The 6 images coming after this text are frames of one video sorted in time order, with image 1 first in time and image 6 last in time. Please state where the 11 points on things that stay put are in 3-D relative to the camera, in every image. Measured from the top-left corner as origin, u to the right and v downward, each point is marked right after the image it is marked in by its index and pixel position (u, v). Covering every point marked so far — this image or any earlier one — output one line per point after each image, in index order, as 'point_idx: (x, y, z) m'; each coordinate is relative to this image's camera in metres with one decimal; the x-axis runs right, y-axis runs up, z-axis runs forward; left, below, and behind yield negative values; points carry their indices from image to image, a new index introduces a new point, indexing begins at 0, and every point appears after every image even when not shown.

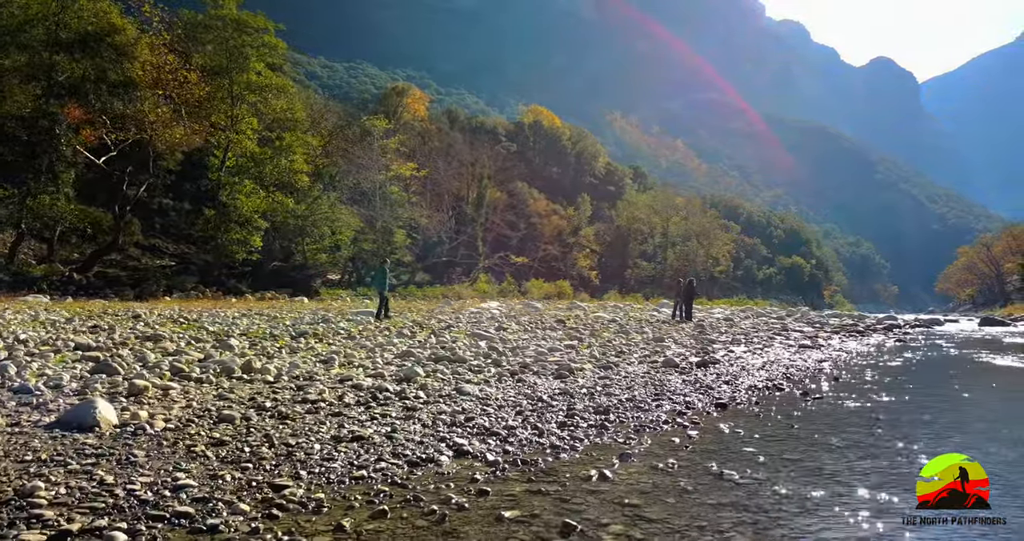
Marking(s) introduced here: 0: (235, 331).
0: (-4.4, -1.0, +9.5) m
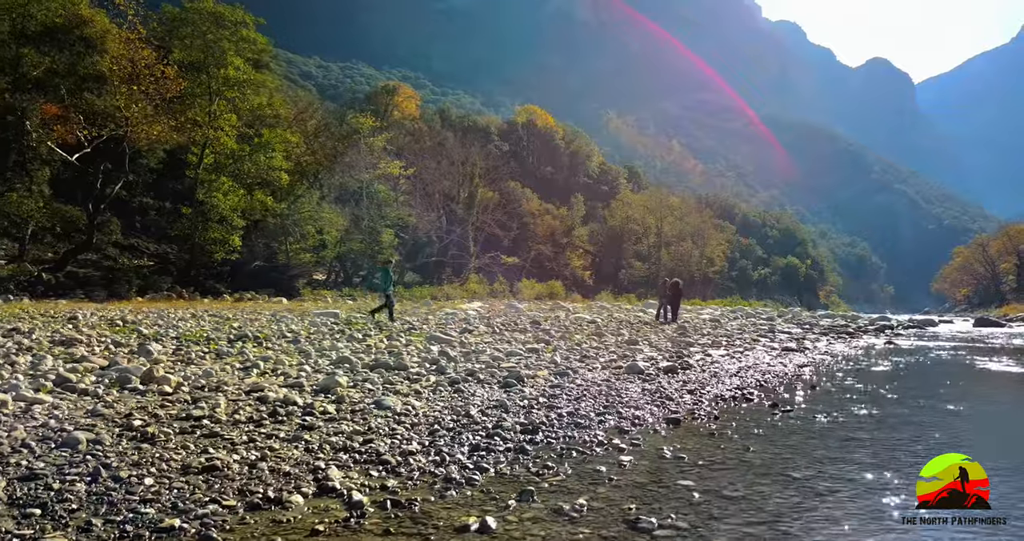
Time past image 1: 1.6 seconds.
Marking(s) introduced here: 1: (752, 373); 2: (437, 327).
0: (-5.0, -0.9, +8.8) m
1: (+3.7, -1.6, +9.4) m
2: (-1.5, -1.1, +11.7) m
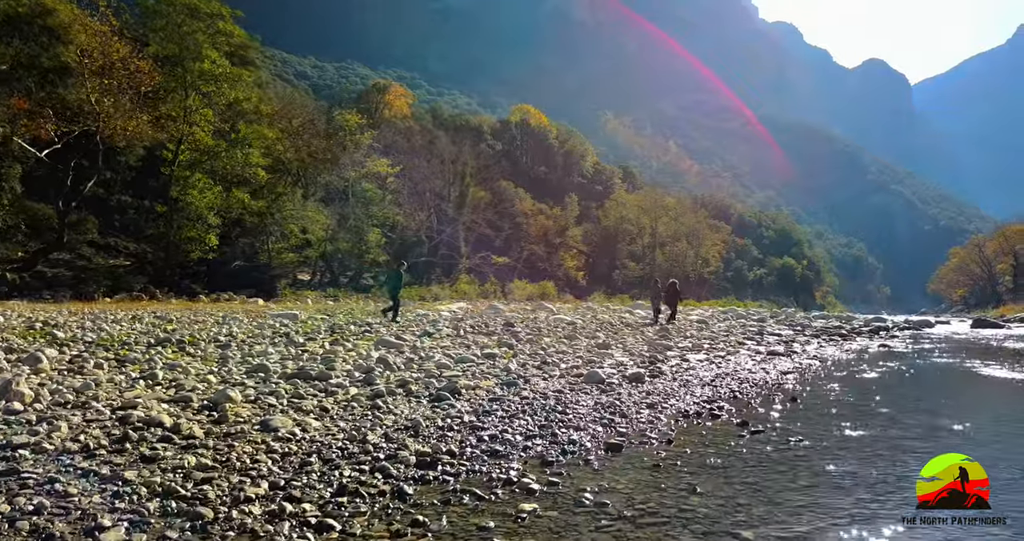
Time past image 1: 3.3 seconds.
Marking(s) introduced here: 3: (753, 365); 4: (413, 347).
0: (-5.6, -0.9, +7.9) m
1: (+3.1, -1.6, +8.5) m
2: (-2.1, -1.1, +10.9) m
3: (+4.1, -1.6, +10.2) m
4: (-1.4, -1.1, +8.6) m
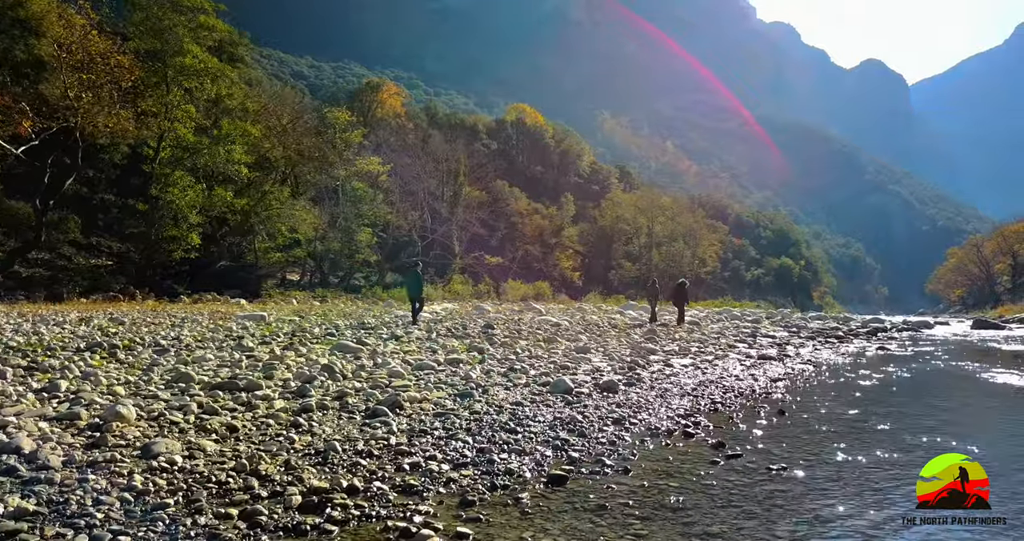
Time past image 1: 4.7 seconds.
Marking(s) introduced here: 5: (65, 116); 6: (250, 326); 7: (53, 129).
0: (-6.1, -0.9, +7.3) m
1: (+2.7, -1.6, +7.9) m
2: (-2.6, -1.1, +10.2) m
3: (+3.7, -1.6, +9.5) m
4: (-1.9, -1.1, +7.9) m
5: (-15.0, +5.1, +19.8) m
6: (-4.6, -1.0, +10.5) m
7: (-15.5, +4.8, +19.9) m
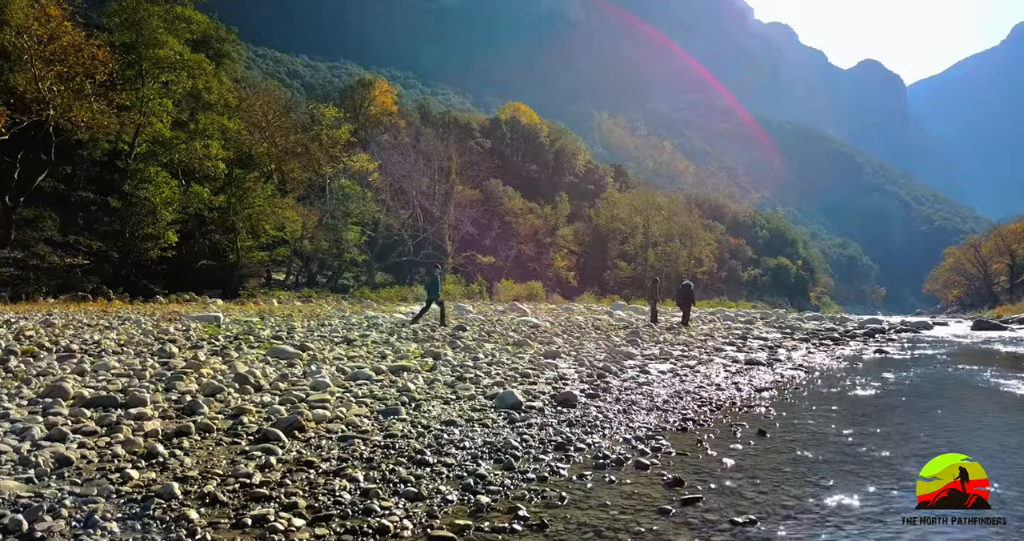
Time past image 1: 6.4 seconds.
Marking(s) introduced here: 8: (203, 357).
0: (-6.6, -0.8, +6.4) m
1: (+2.2, -1.5, +7.1) m
2: (-3.1, -1.0, +9.4) m
3: (+3.1, -1.6, +8.7) m
4: (-2.4, -1.0, +7.1) m
5: (-15.5, +5.2, +18.9) m
6: (-5.2, -1.0, +9.7) m
7: (-16.1, +4.8, +19.0) m
8: (-3.5, -1.0, +6.8) m
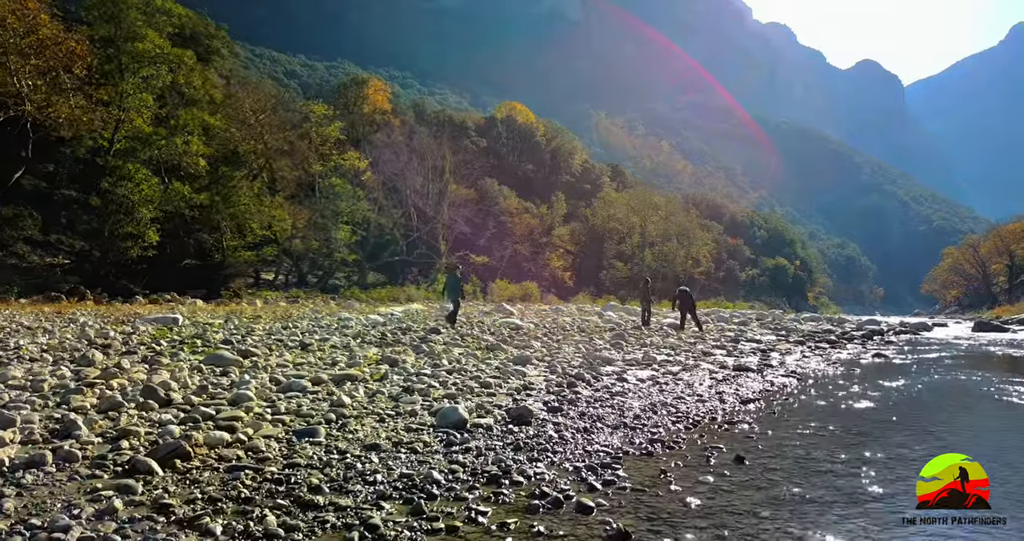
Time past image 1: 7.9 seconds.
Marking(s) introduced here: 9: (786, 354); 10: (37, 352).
0: (-7.0, -0.8, +5.7) m
1: (+1.7, -1.5, +6.4) m
2: (-3.5, -1.0, +8.7) m
3: (+2.7, -1.5, +8.0) m
4: (-2.8, -1.0, +6.4) m
5: (-16.0, +5.2, +18.2) m
6: (-5.6, -0.9, +9.0) m
7: (-16.5, +4.8, +18.3) m
8: (-4.0, -1.0, +6.2) m
9: (+6.0, -1.8, +13.0) m
10: (-5.3, -0.9, +6.5) m
